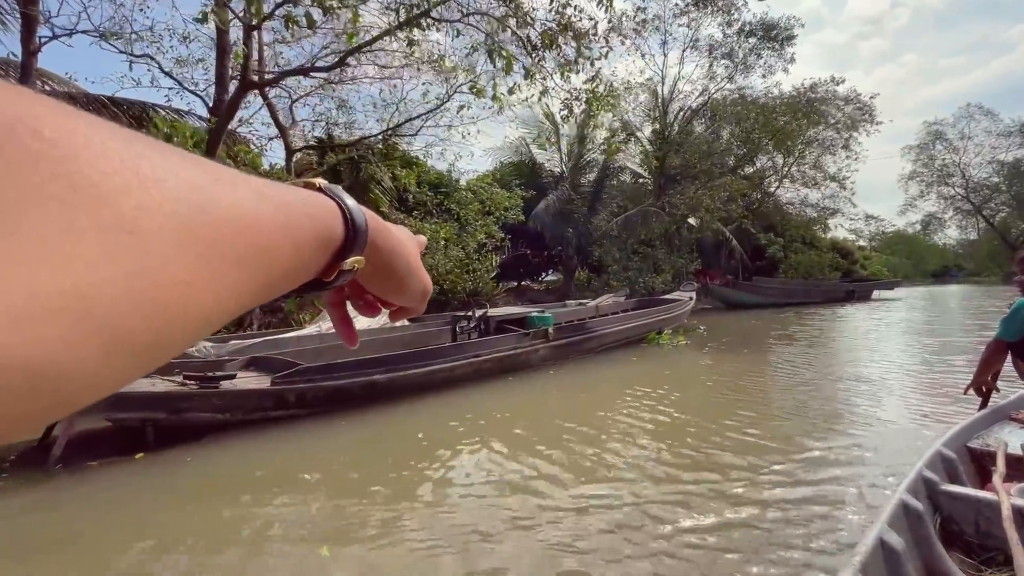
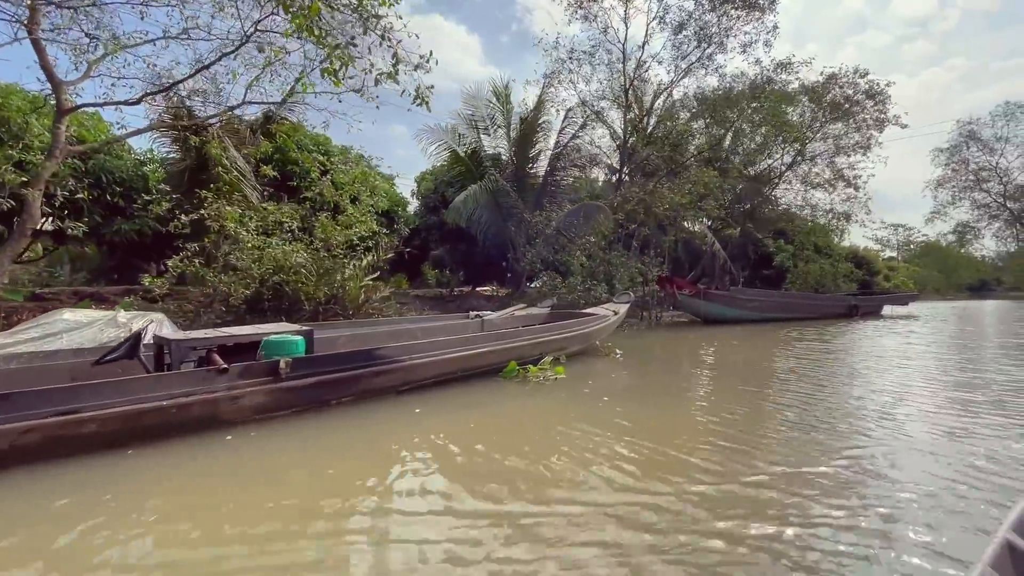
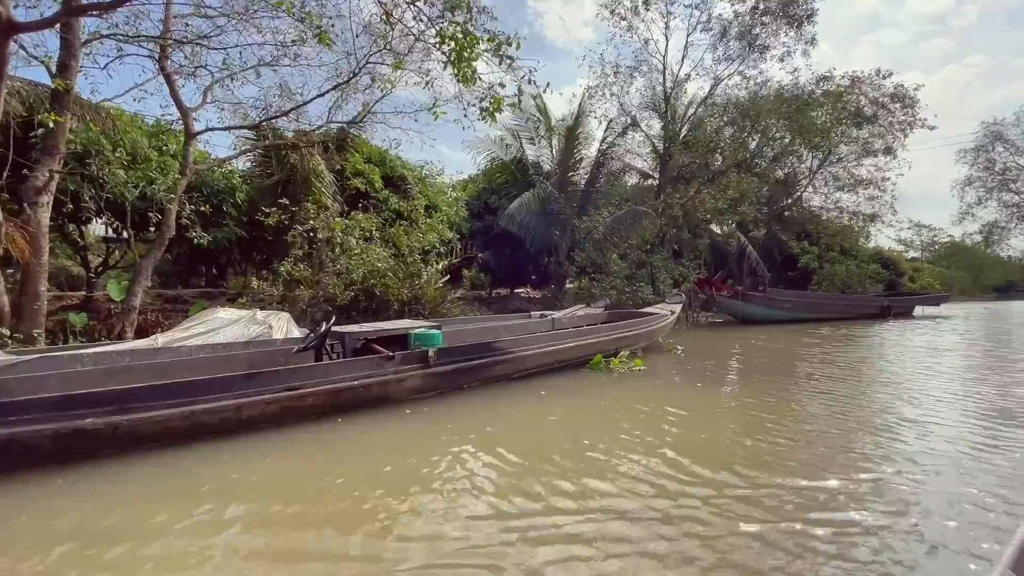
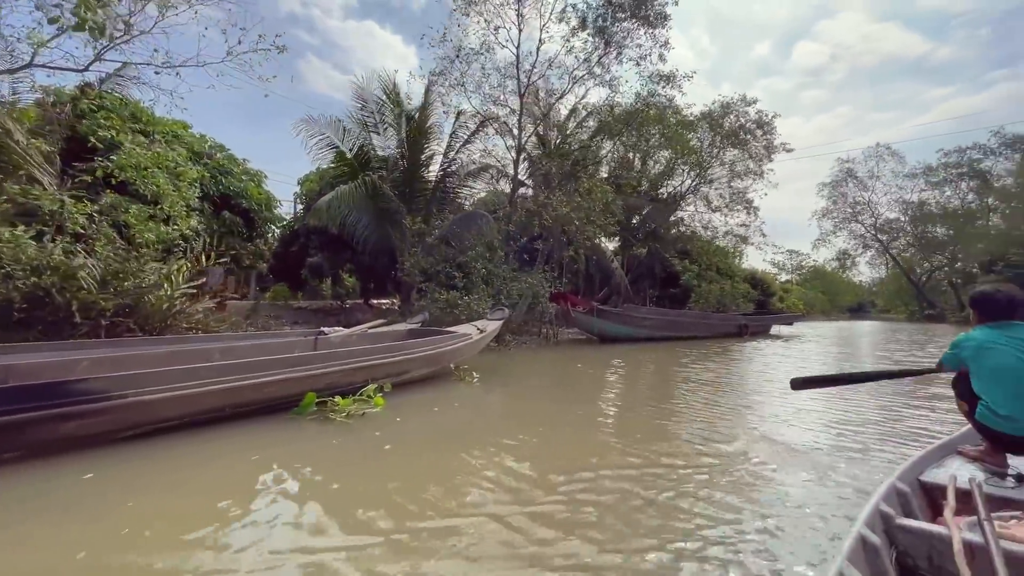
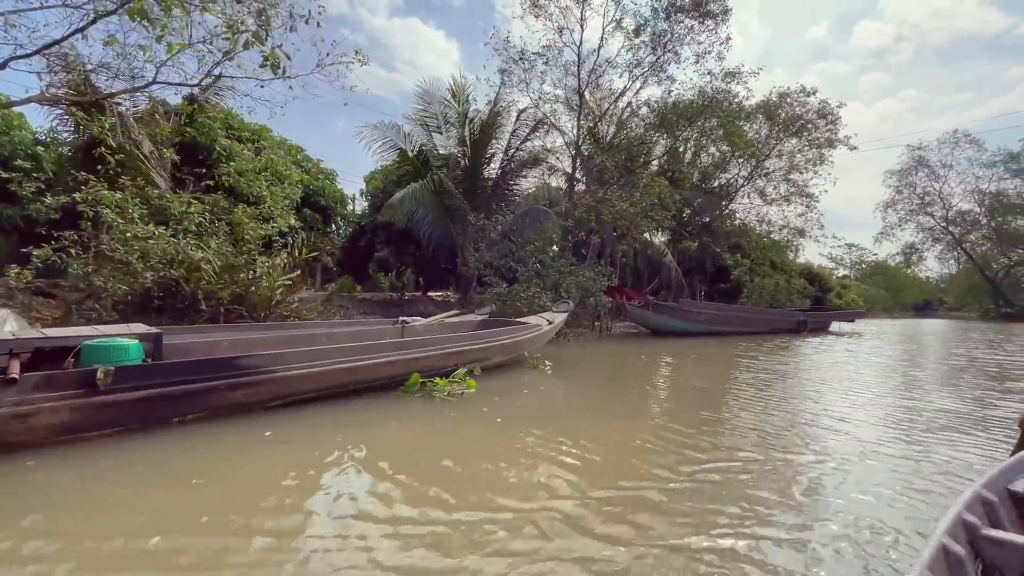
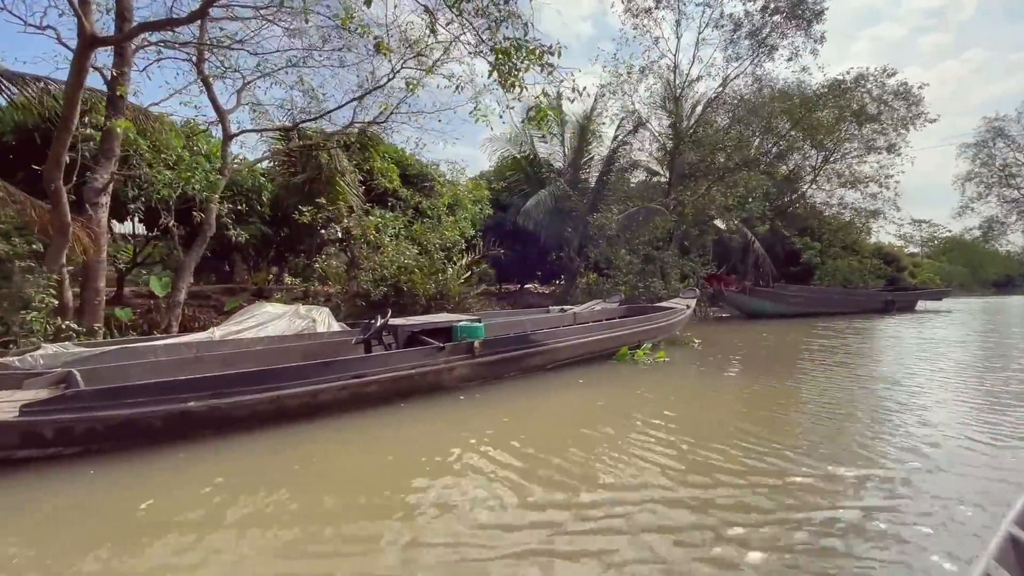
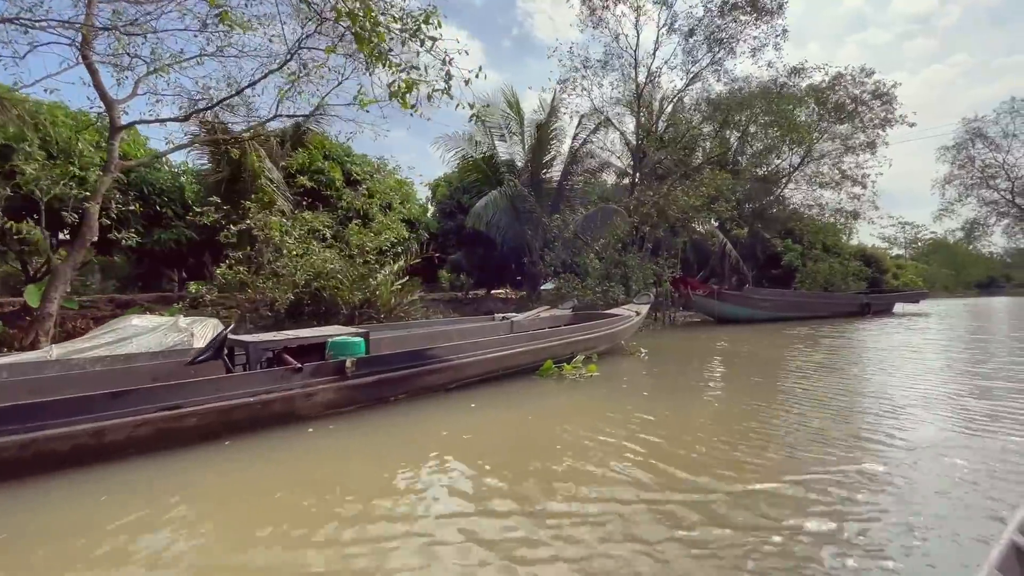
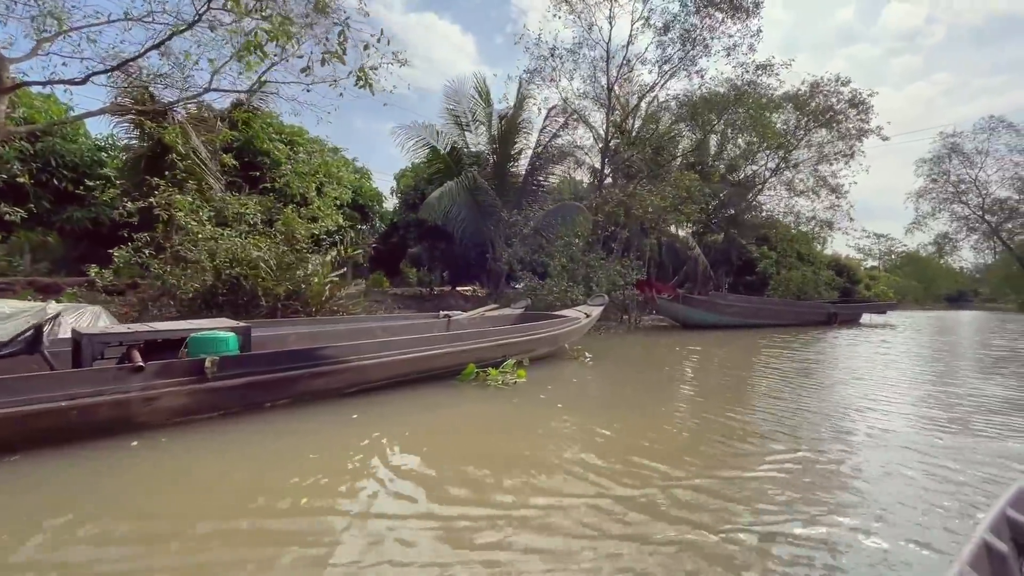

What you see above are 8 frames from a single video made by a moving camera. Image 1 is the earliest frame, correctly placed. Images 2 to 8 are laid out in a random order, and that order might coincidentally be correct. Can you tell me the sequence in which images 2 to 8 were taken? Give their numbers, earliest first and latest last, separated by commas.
6, 3, 7, 2, 8, 5, 4
